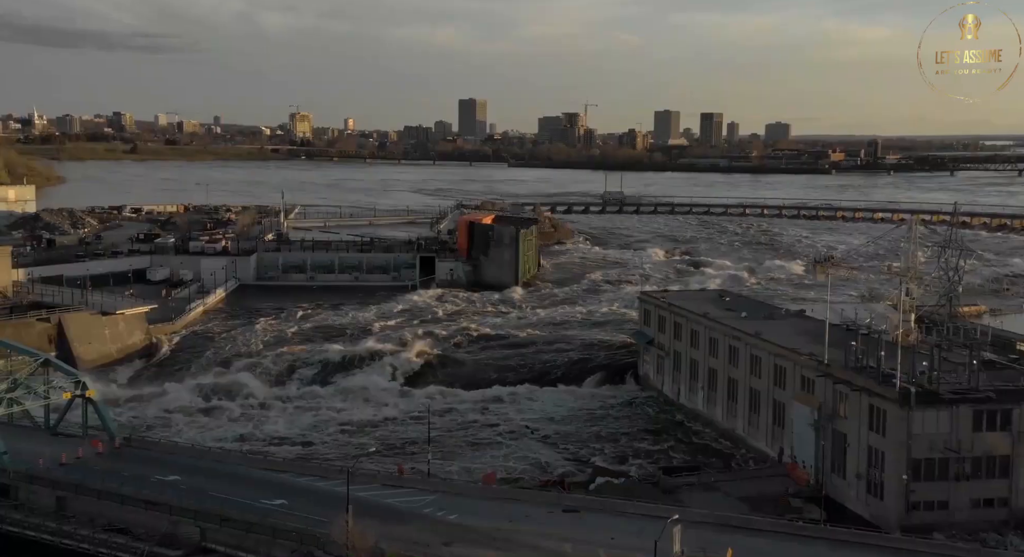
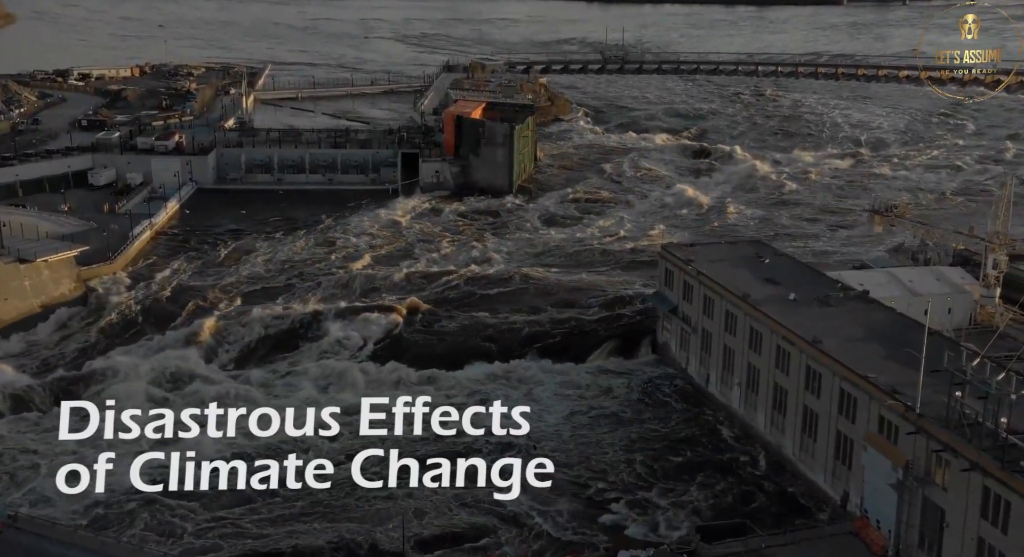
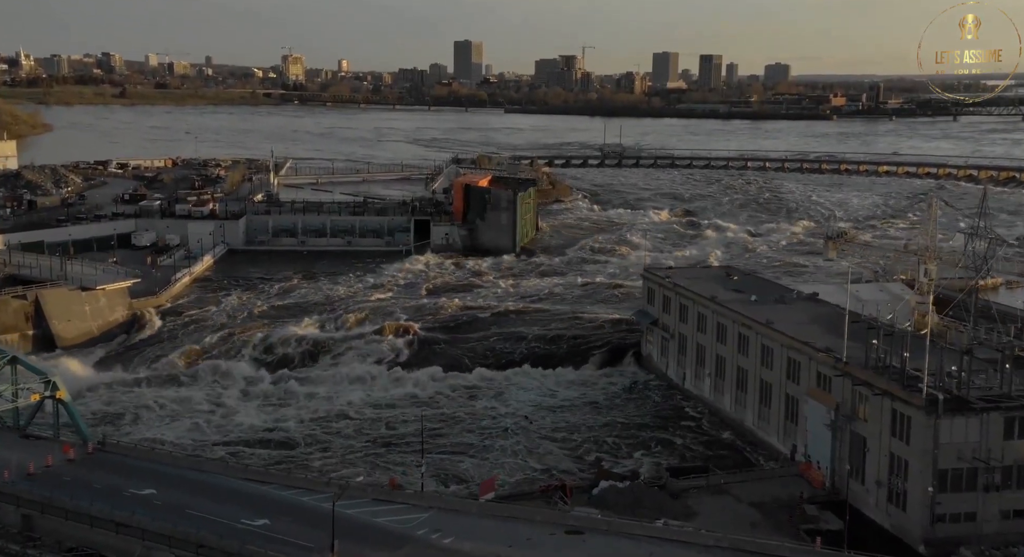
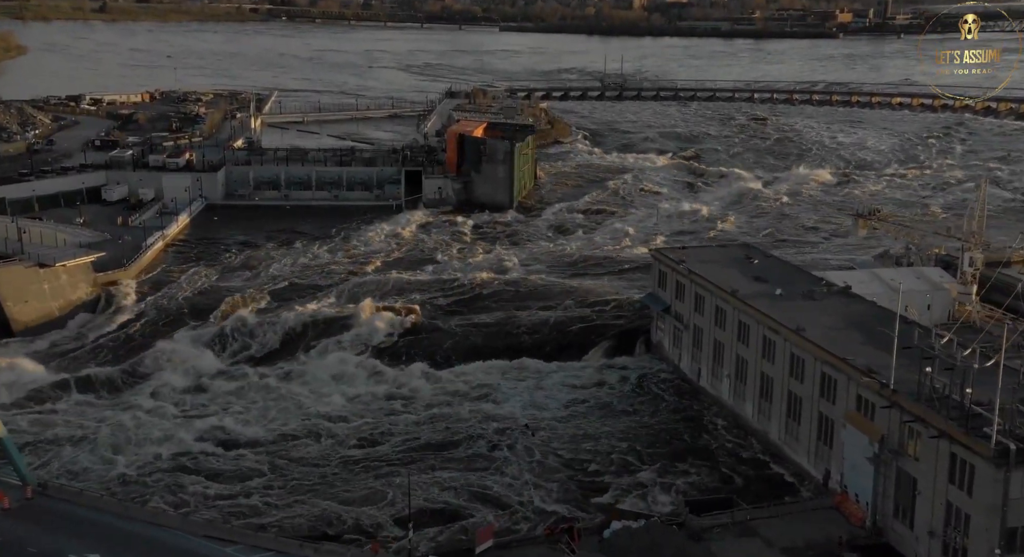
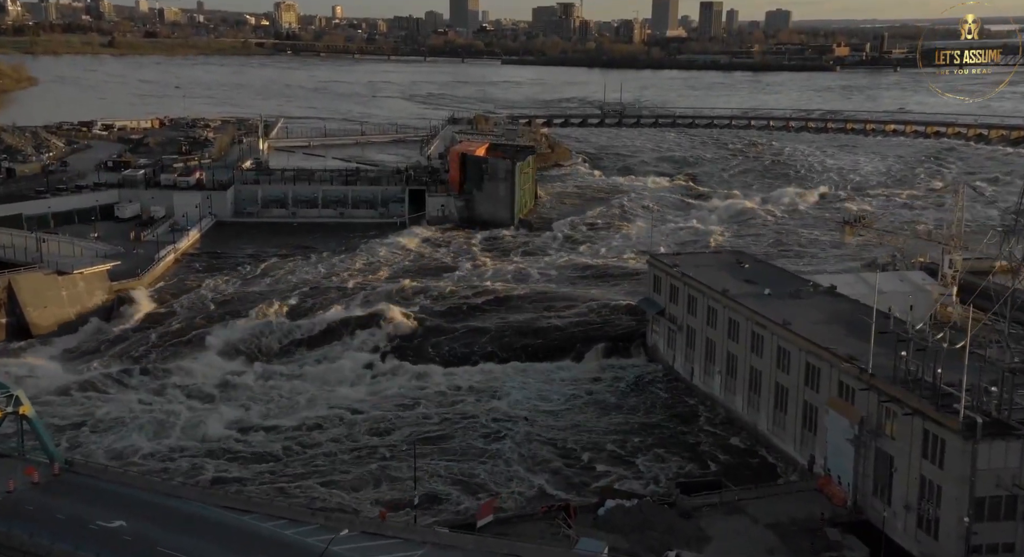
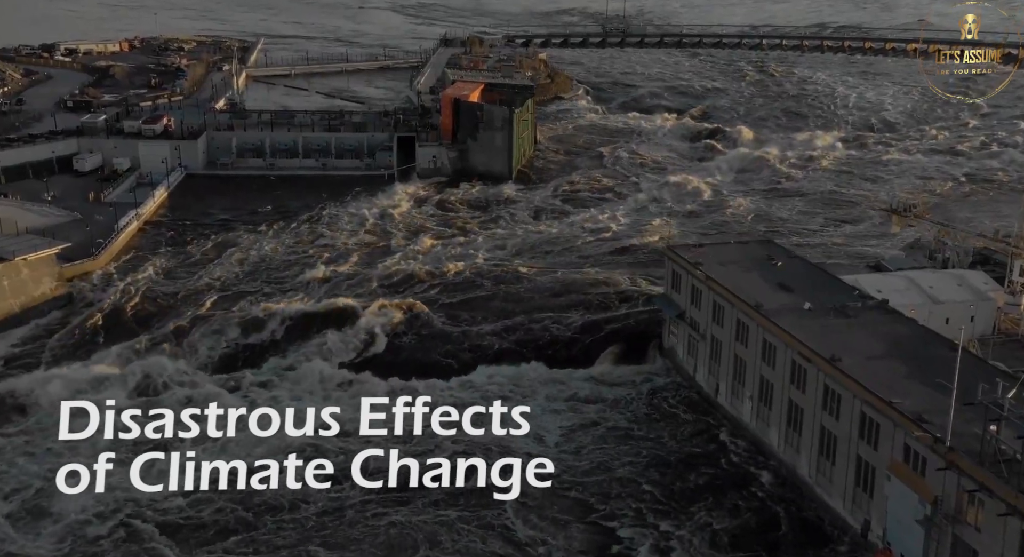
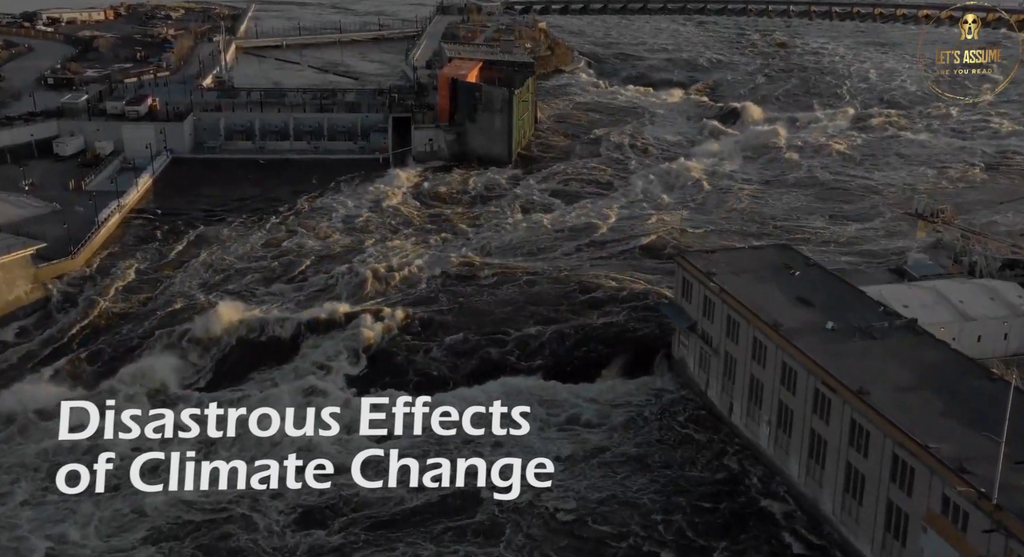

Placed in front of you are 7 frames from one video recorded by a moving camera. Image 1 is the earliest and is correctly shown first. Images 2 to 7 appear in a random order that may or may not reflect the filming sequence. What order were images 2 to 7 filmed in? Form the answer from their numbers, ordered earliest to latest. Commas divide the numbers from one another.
3, 5, 4, 2, 6, 7
